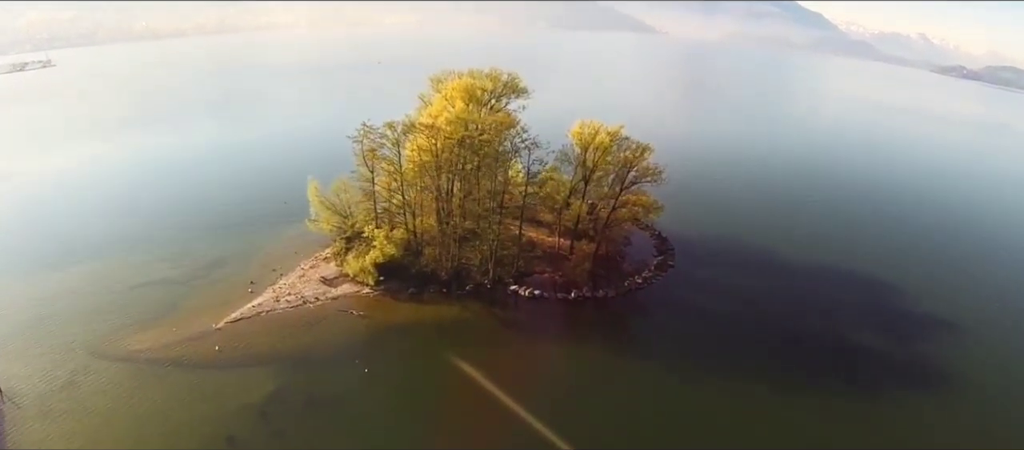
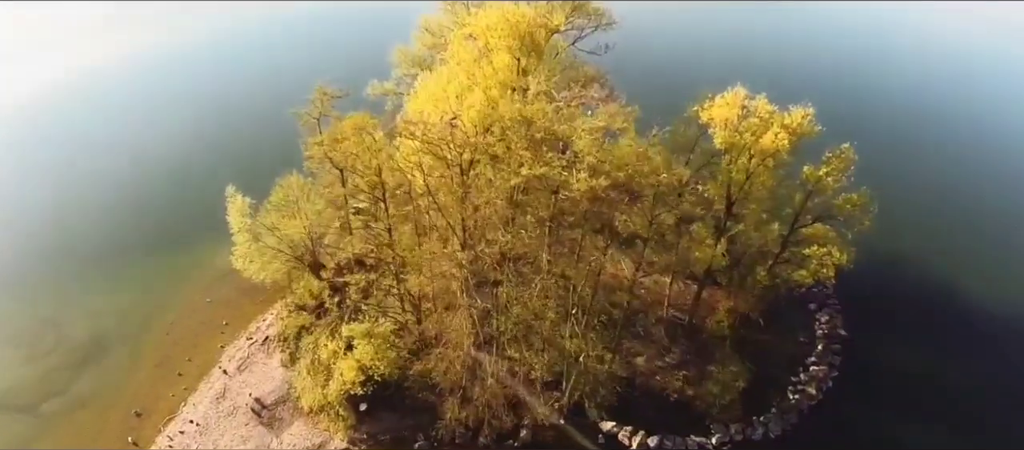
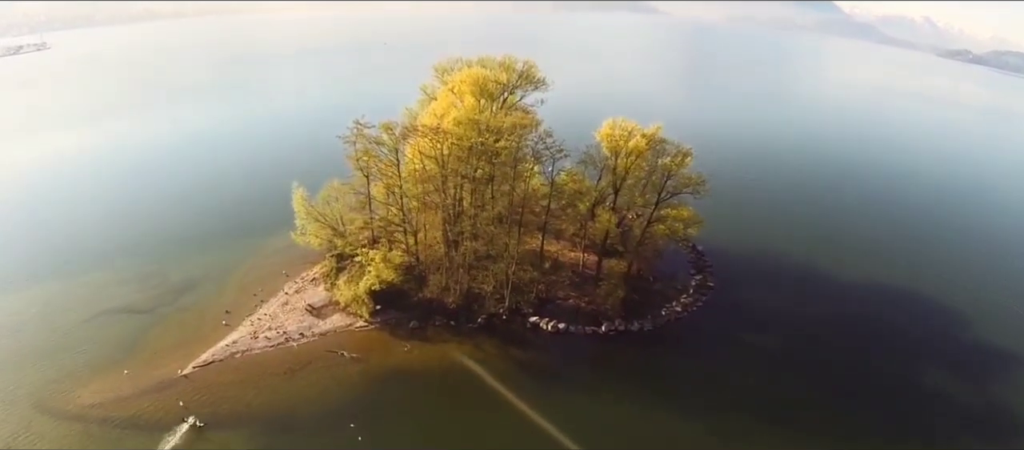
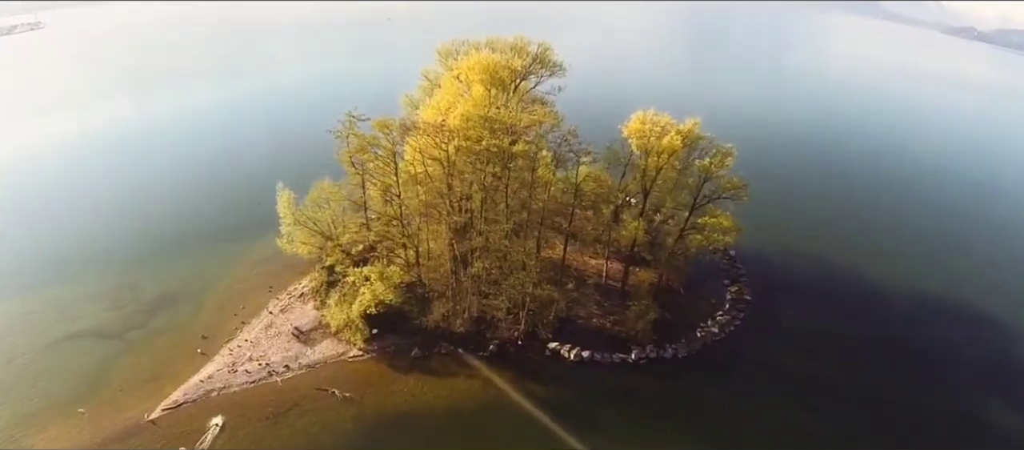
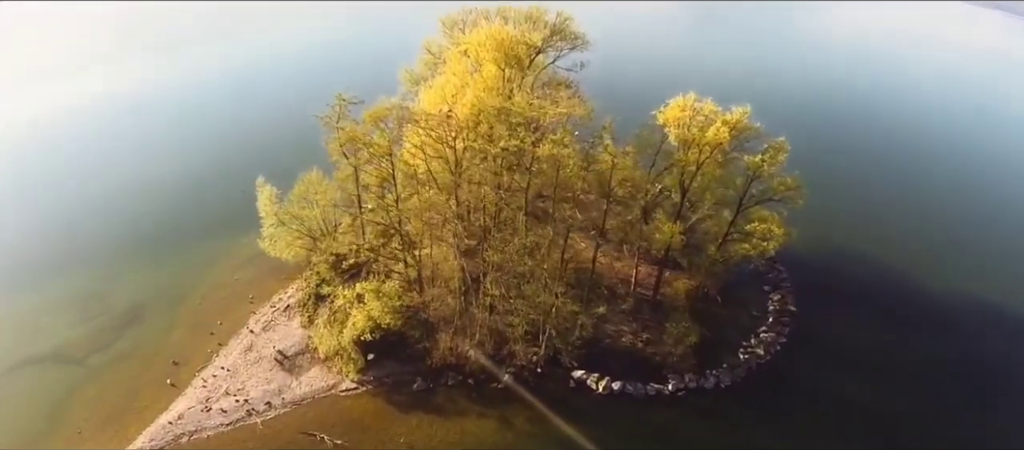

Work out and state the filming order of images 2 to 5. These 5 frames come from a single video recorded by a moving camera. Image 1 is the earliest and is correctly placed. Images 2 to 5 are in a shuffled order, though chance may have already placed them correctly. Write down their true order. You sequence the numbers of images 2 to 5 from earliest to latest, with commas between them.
3, 4, 5, 2
